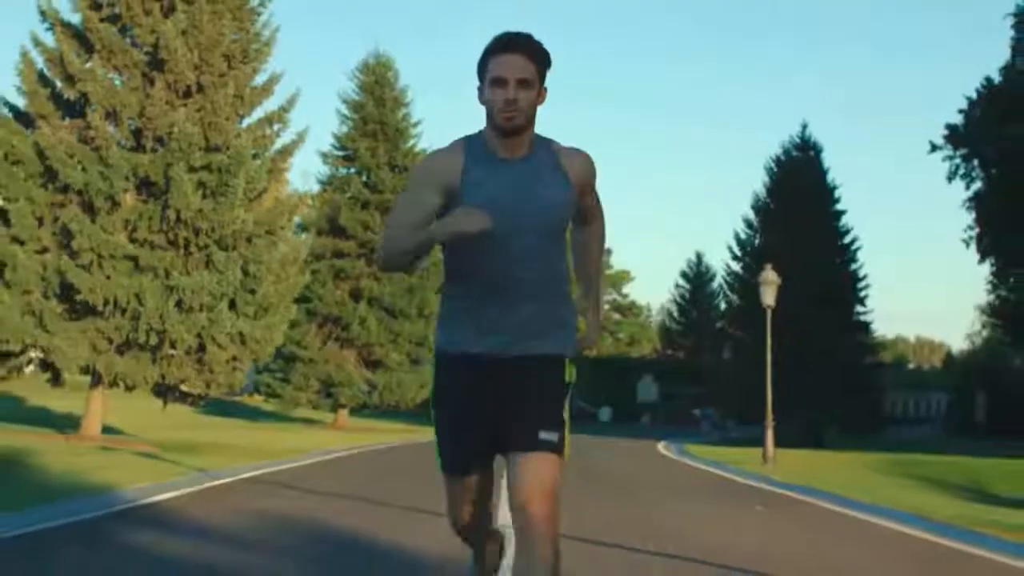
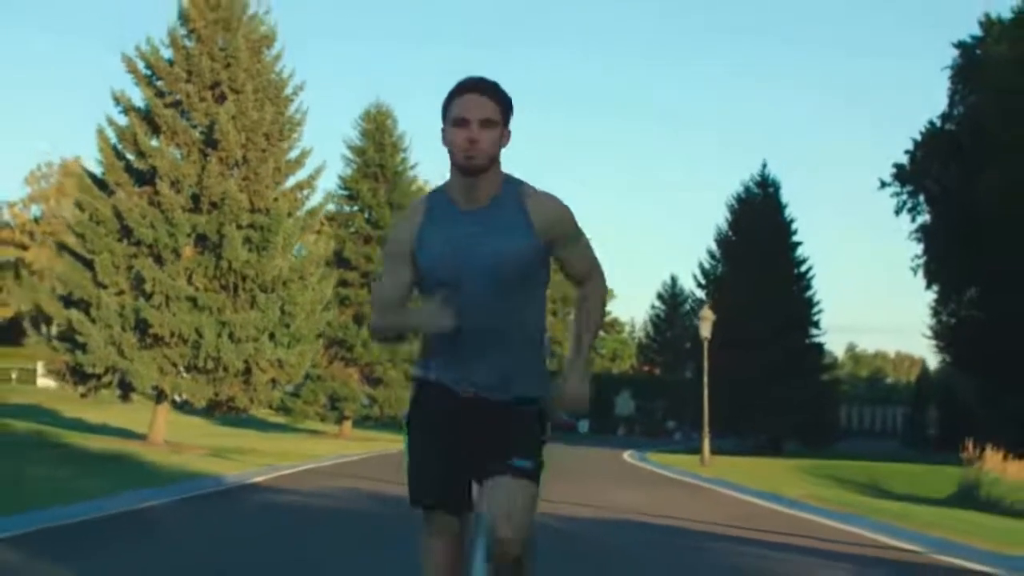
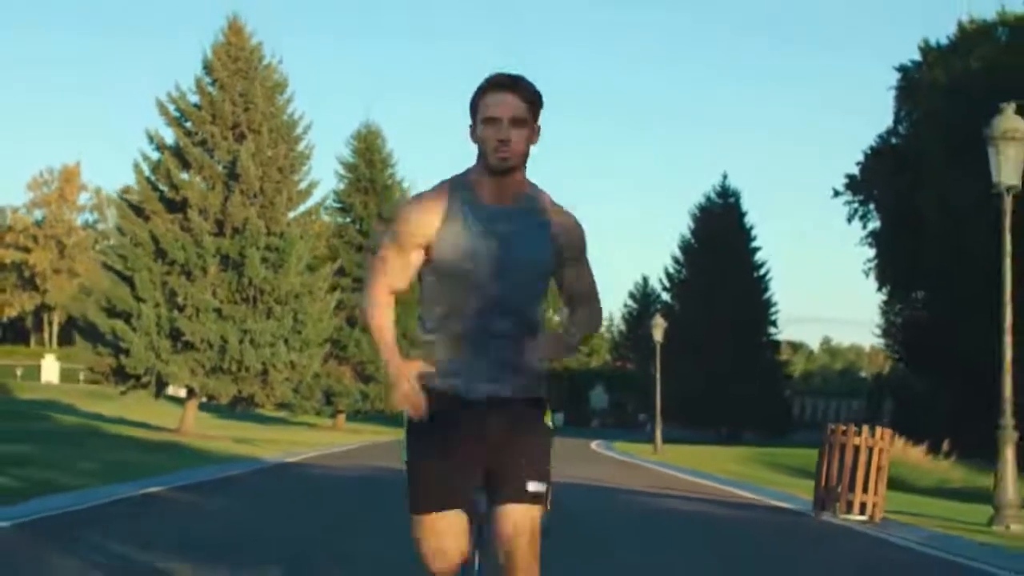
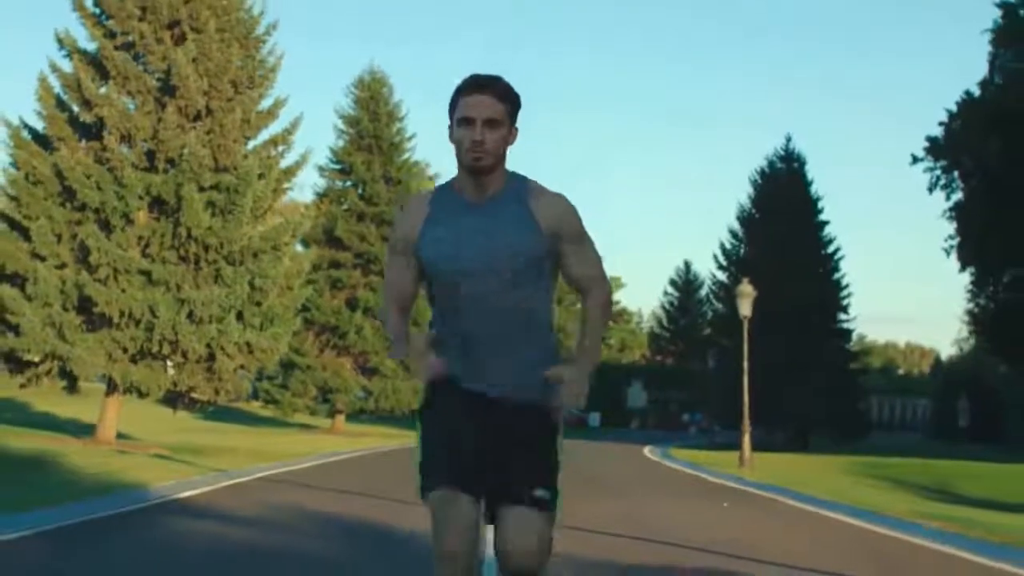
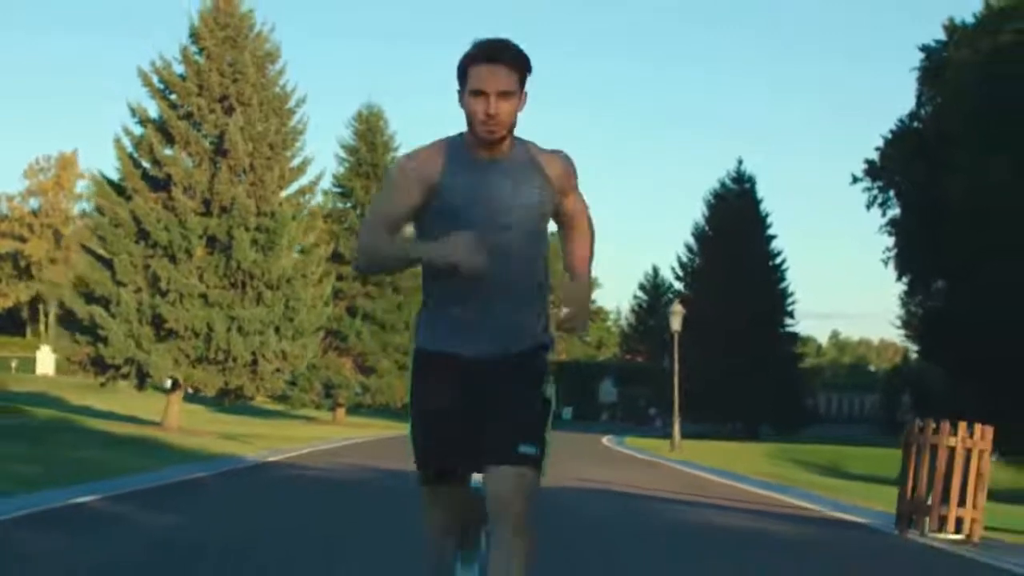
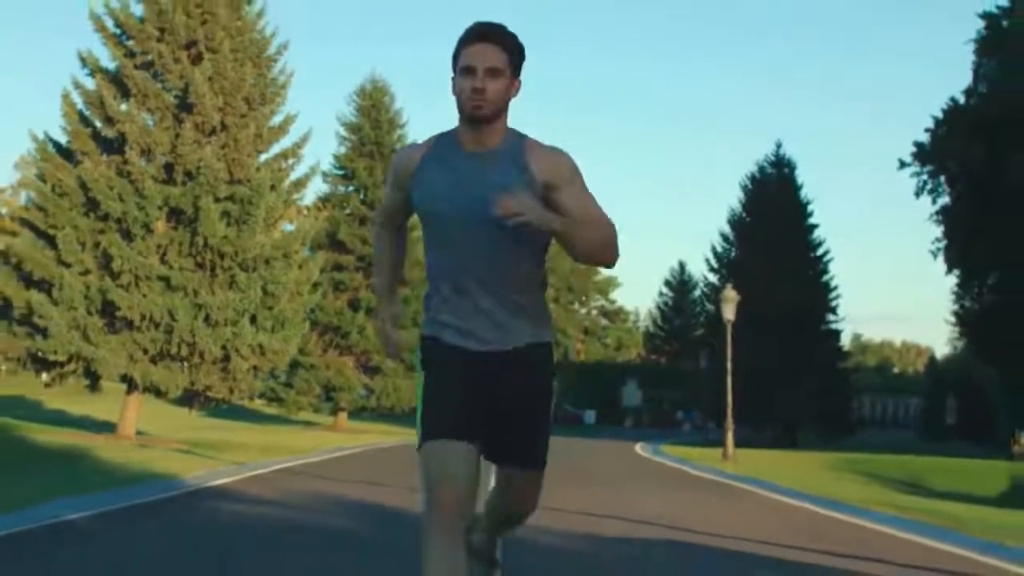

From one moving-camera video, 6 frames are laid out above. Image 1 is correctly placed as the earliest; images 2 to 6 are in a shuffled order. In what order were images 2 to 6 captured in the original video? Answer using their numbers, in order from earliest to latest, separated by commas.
4, 6, 2, 5, 3
